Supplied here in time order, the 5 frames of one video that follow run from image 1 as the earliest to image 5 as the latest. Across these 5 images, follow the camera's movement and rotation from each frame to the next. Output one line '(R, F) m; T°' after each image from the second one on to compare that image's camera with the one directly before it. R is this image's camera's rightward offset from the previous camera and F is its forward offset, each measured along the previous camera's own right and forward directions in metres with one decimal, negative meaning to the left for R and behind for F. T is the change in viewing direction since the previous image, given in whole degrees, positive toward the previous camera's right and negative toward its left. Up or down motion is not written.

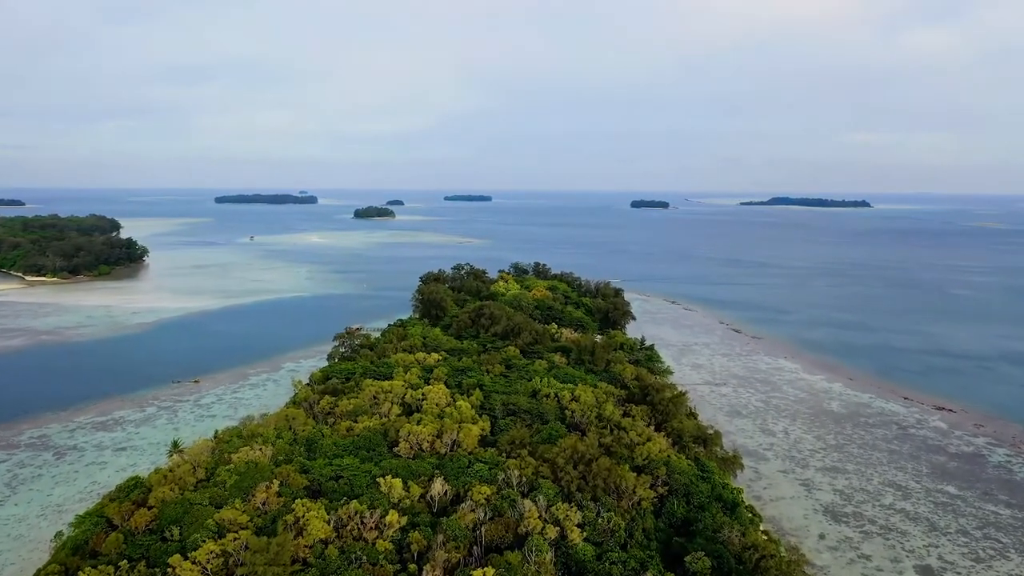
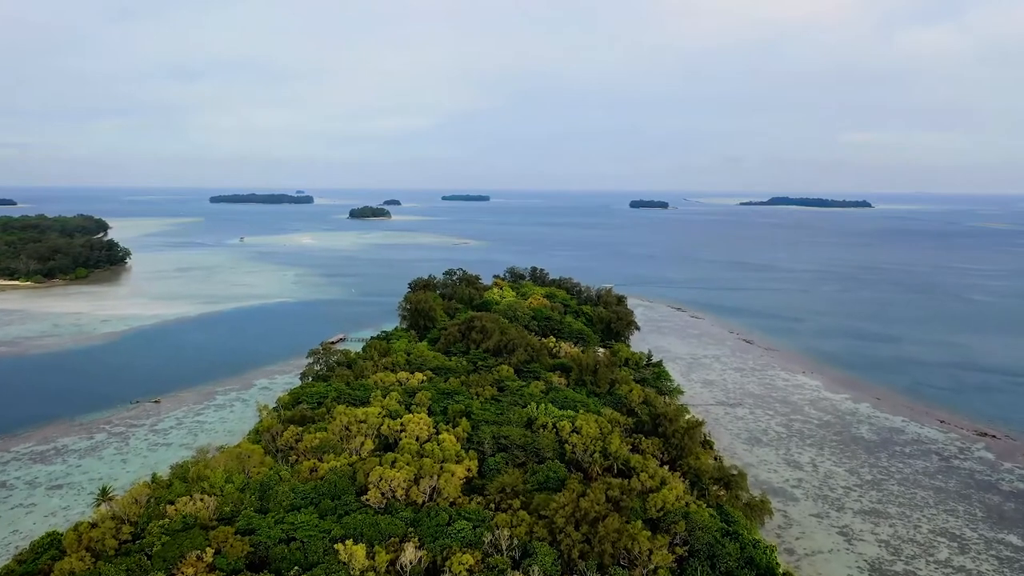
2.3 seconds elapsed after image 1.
(+0.2, +2.3) m; 0°
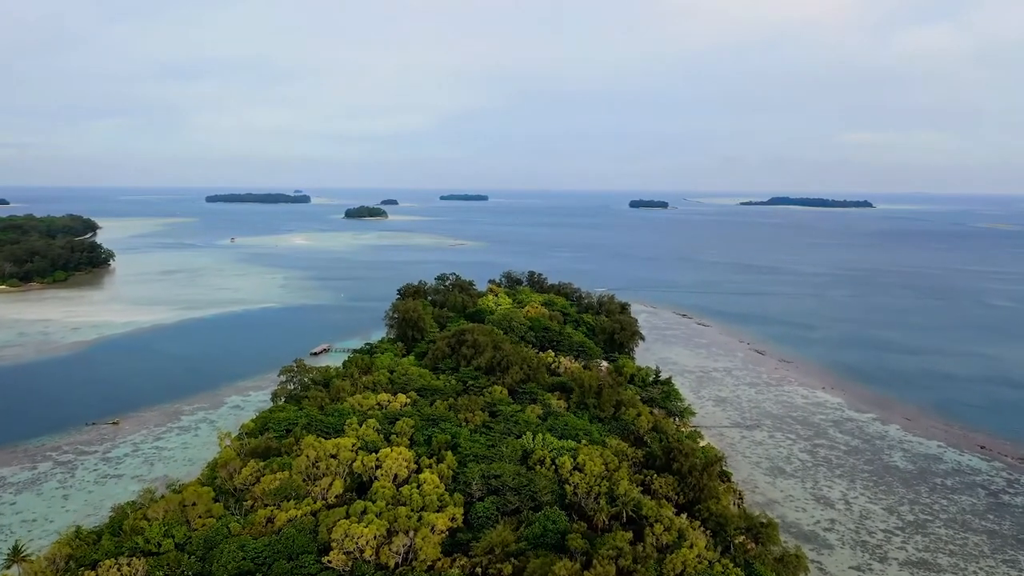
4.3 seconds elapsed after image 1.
(+0.1, +2.0) m; 0°
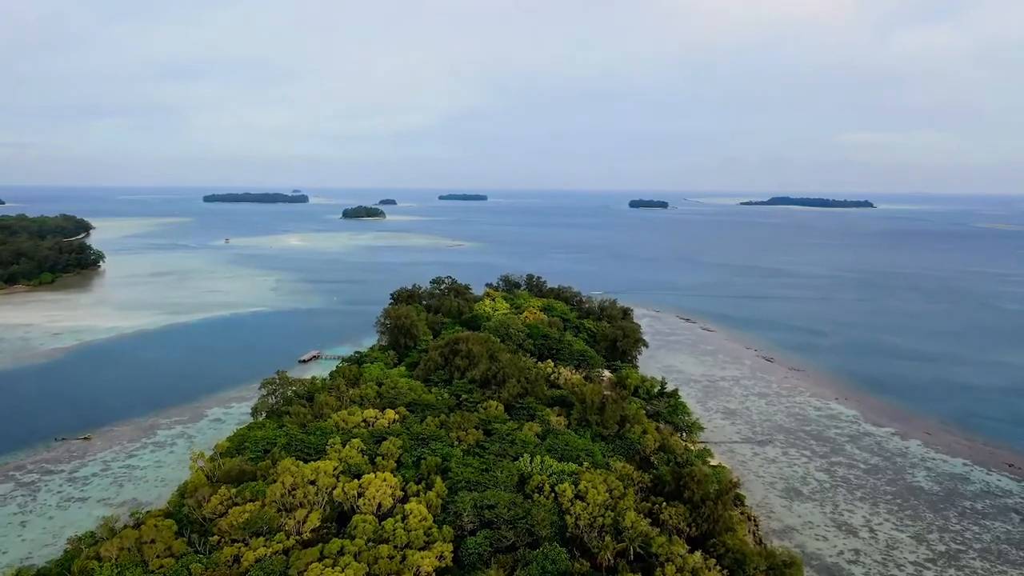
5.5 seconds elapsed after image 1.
(+0.1, +1.2) m; 0°
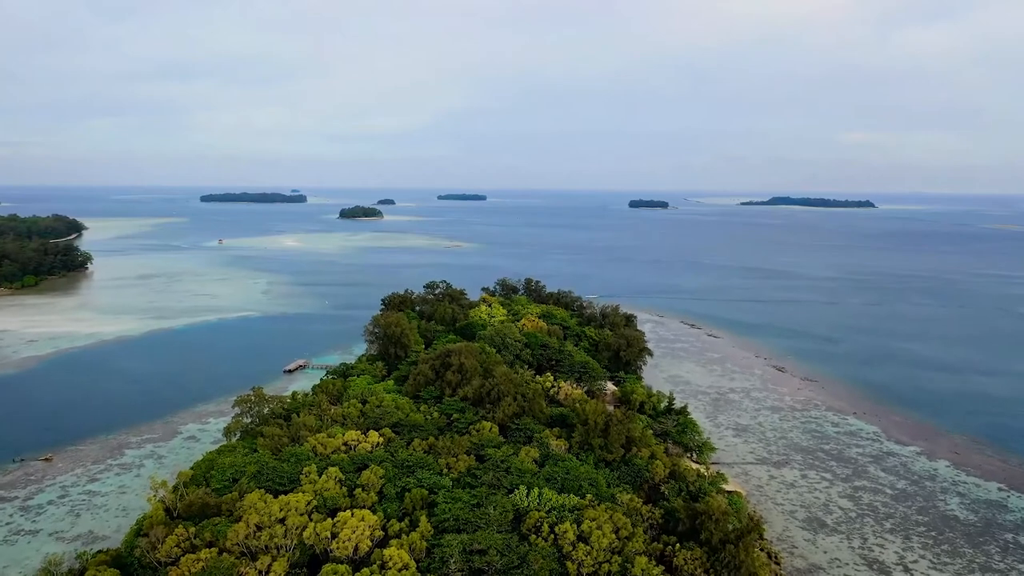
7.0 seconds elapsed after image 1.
(+0.1, +1.4) m; 0°
